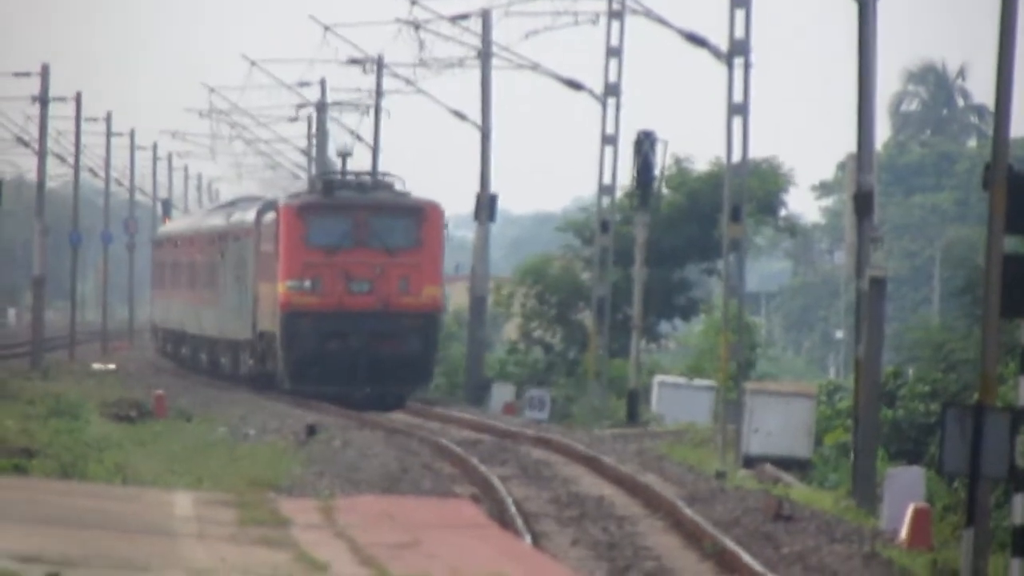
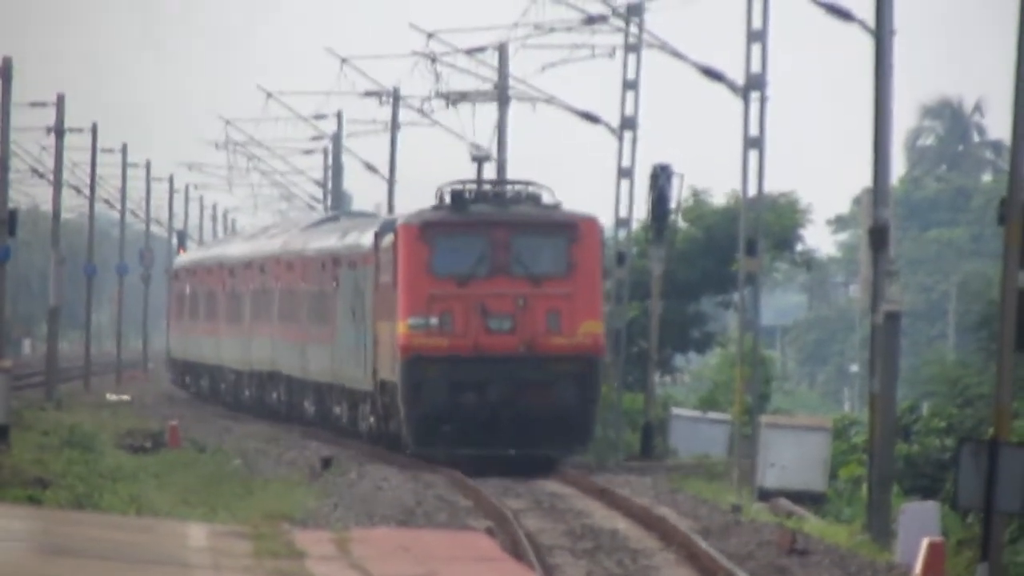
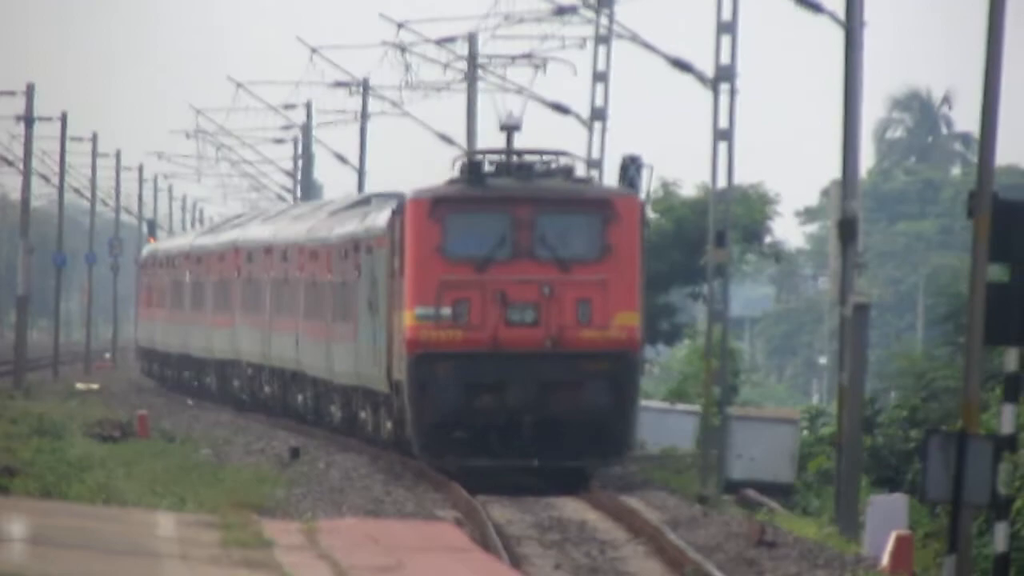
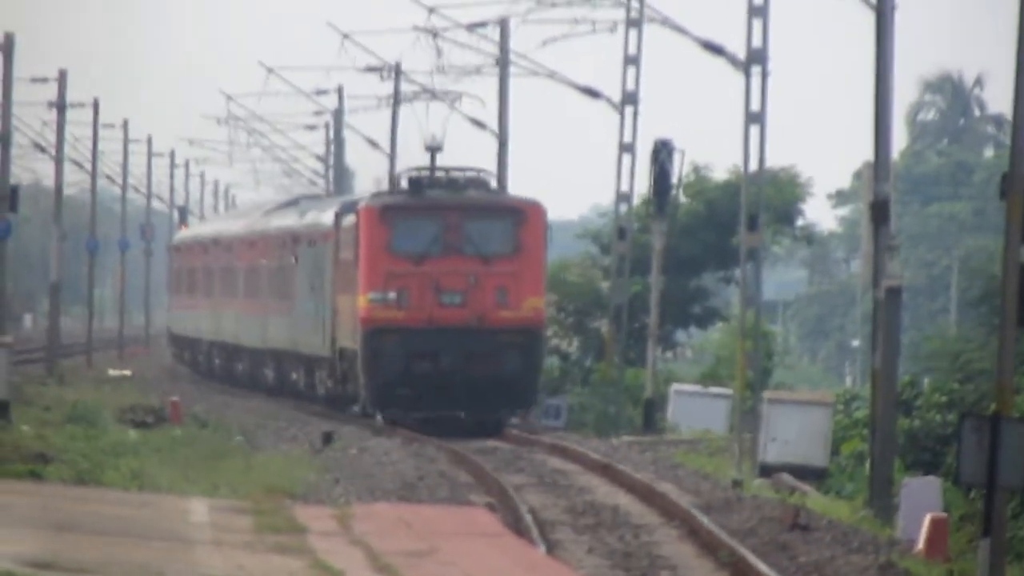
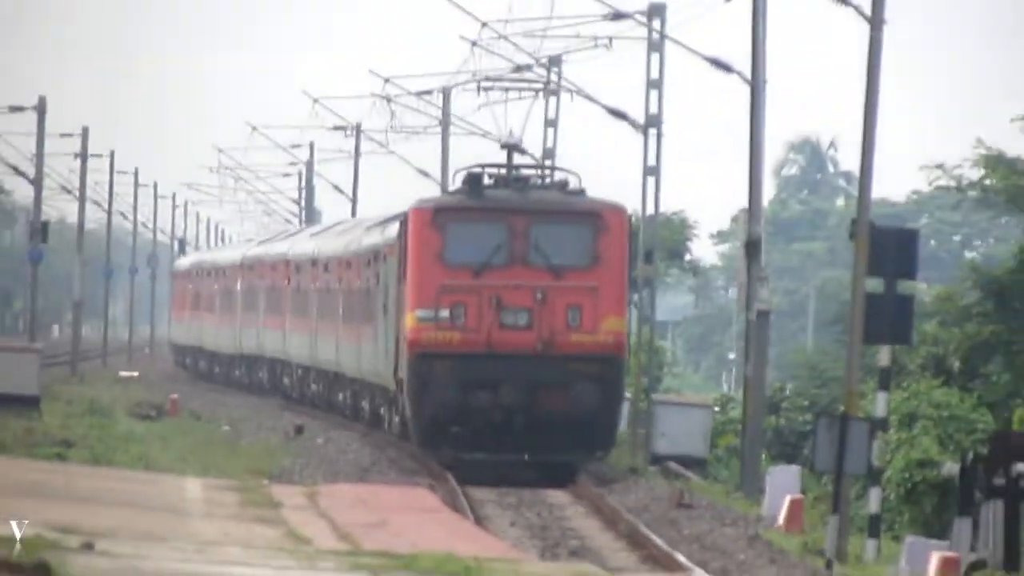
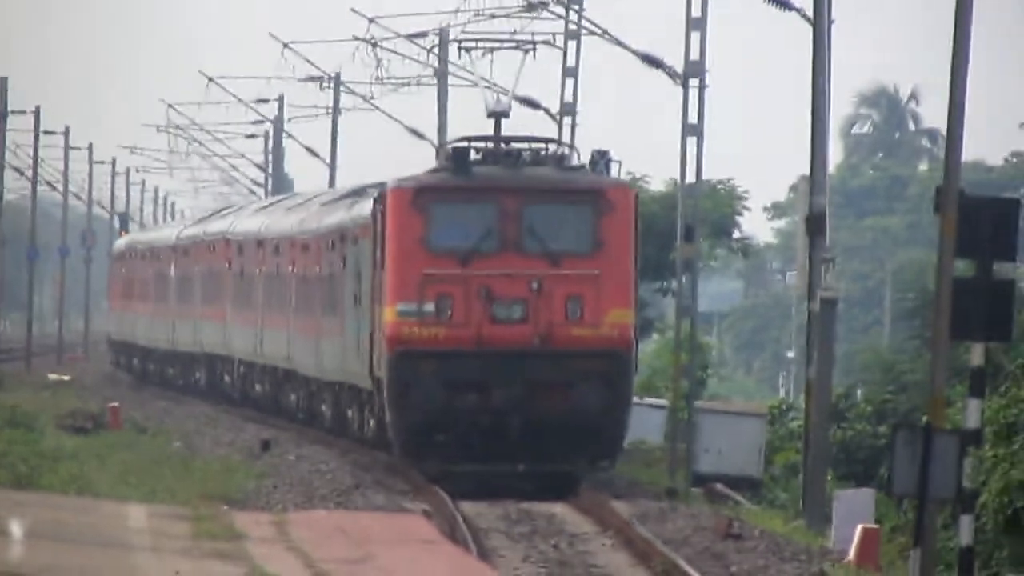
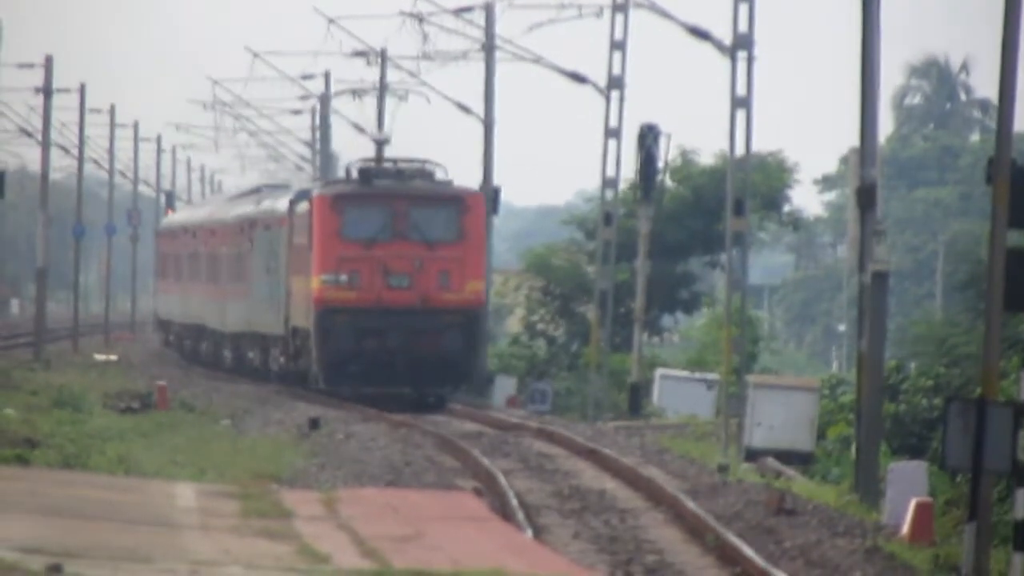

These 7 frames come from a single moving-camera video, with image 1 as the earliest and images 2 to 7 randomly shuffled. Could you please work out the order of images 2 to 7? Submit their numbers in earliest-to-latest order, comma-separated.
7, 4, 2, 3, 6, 5
